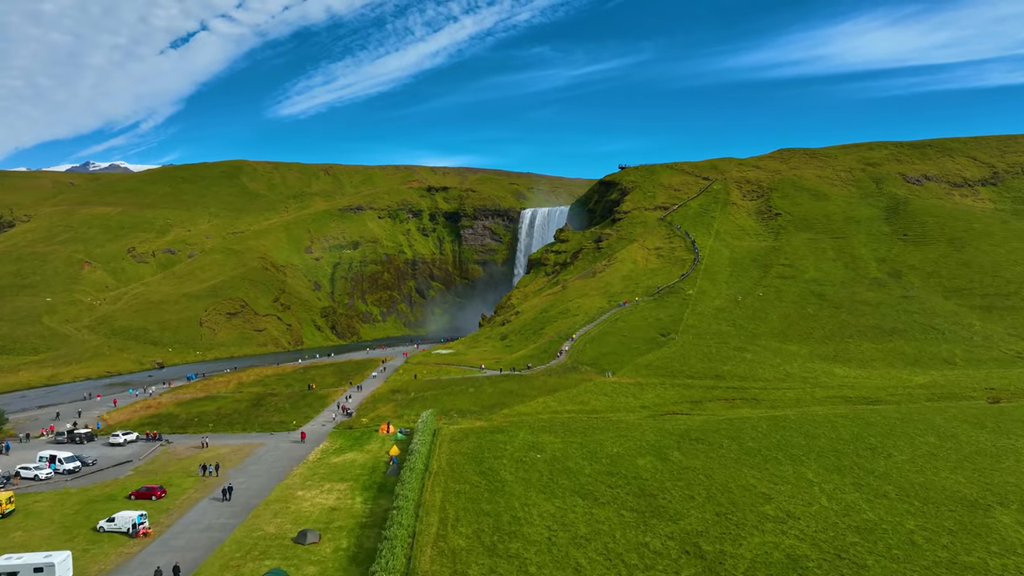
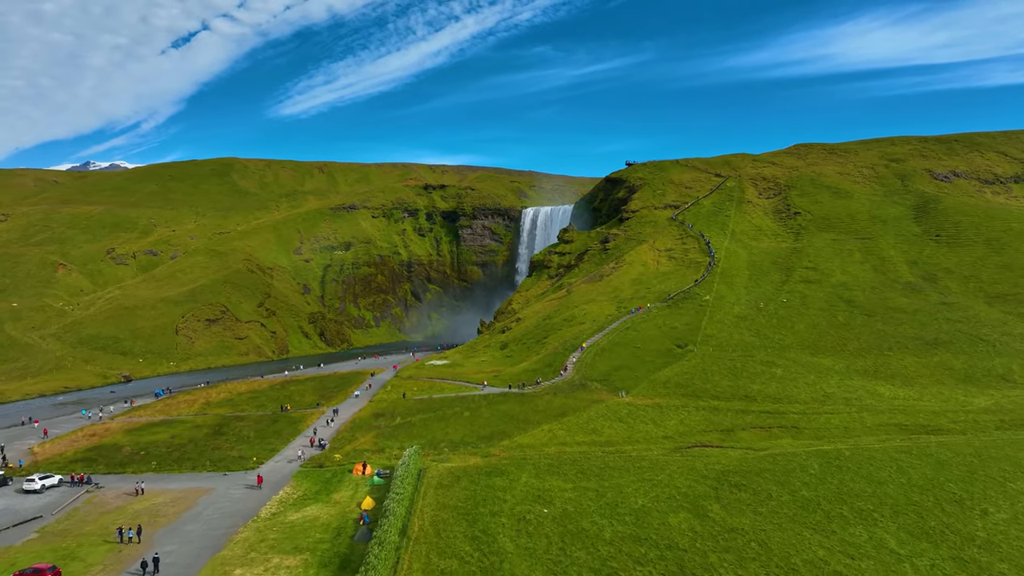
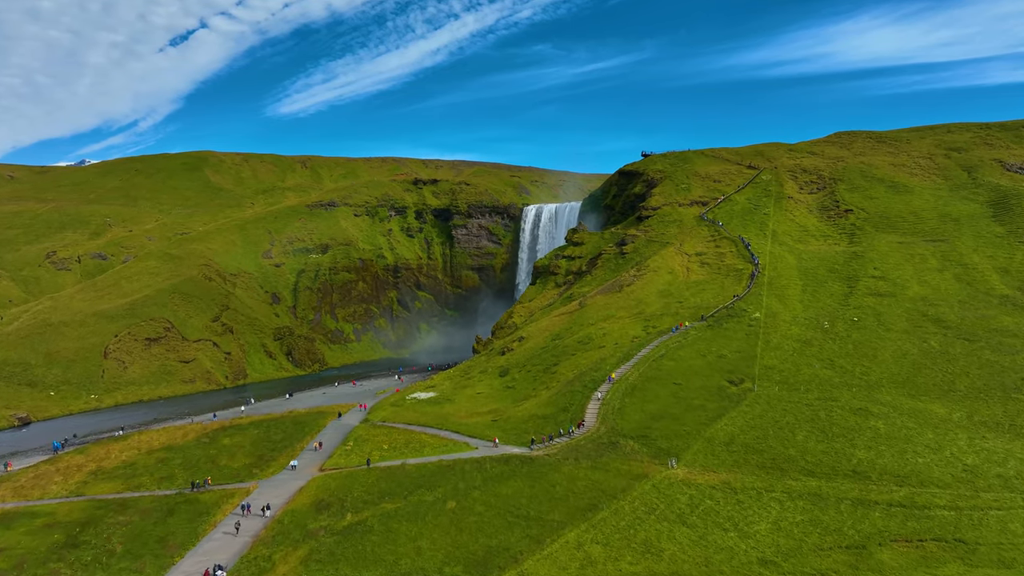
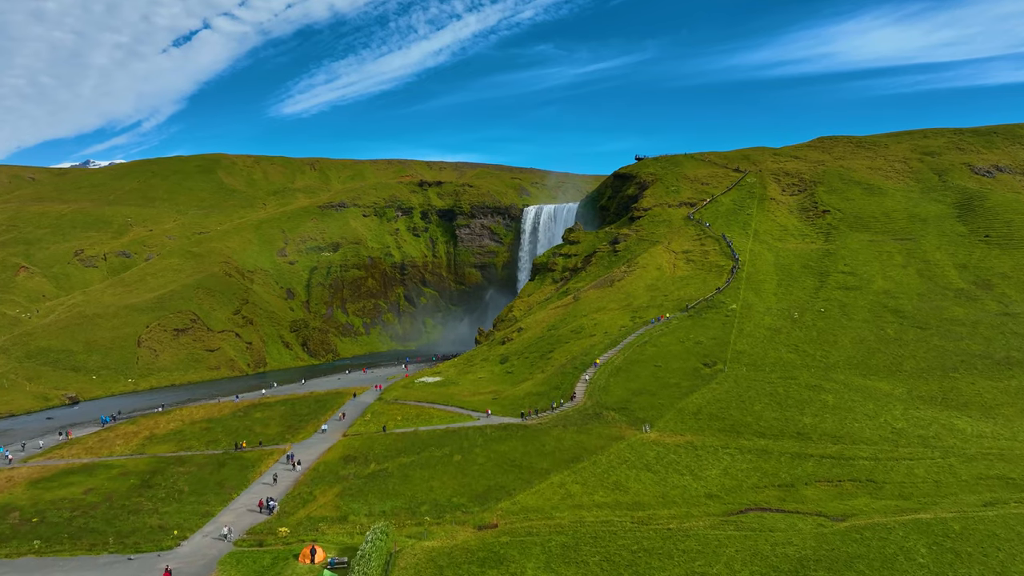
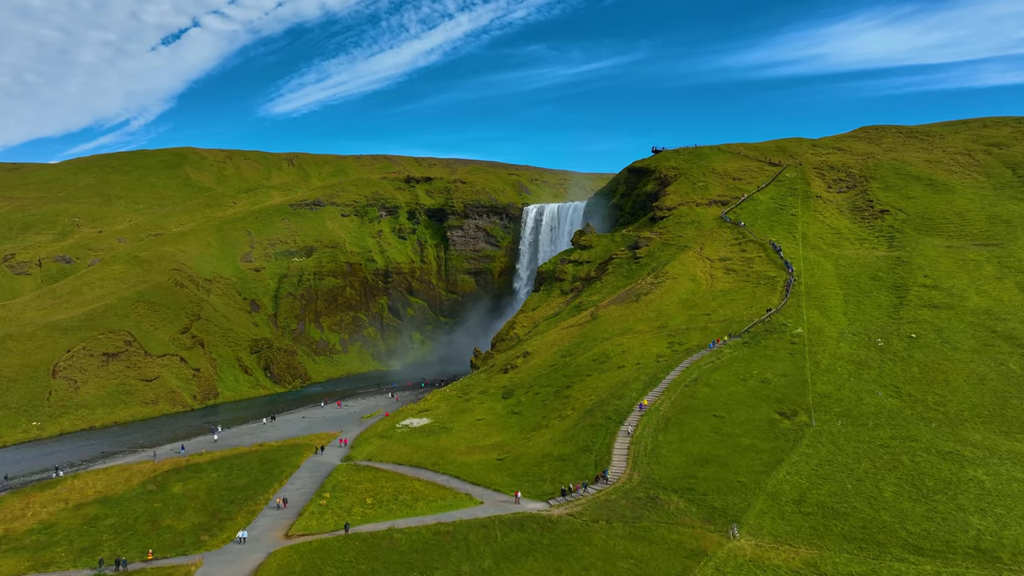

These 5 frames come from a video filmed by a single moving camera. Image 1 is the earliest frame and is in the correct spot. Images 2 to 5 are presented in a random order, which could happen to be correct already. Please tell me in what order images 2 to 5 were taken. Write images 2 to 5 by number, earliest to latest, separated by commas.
2, 4, 3, 5
